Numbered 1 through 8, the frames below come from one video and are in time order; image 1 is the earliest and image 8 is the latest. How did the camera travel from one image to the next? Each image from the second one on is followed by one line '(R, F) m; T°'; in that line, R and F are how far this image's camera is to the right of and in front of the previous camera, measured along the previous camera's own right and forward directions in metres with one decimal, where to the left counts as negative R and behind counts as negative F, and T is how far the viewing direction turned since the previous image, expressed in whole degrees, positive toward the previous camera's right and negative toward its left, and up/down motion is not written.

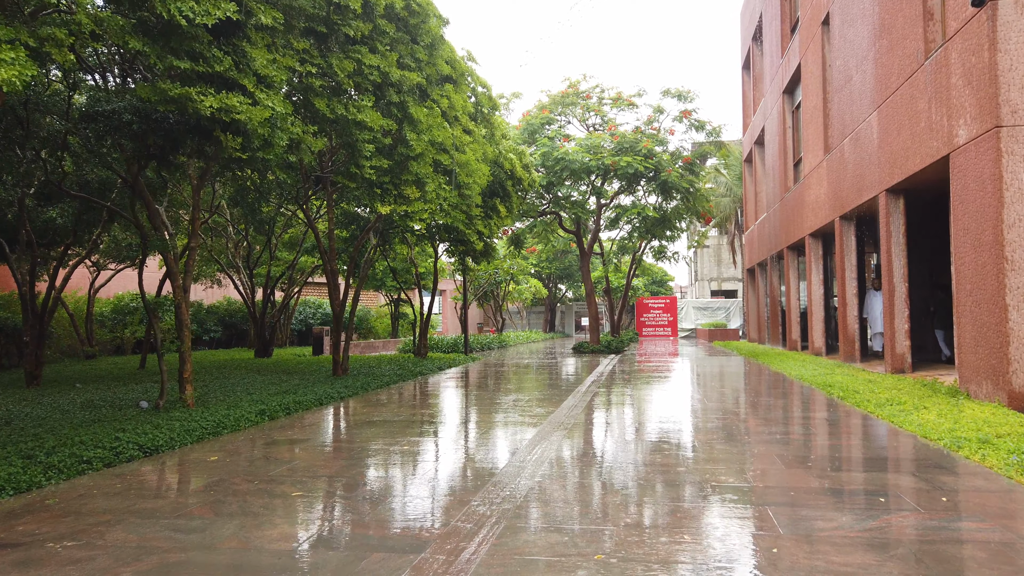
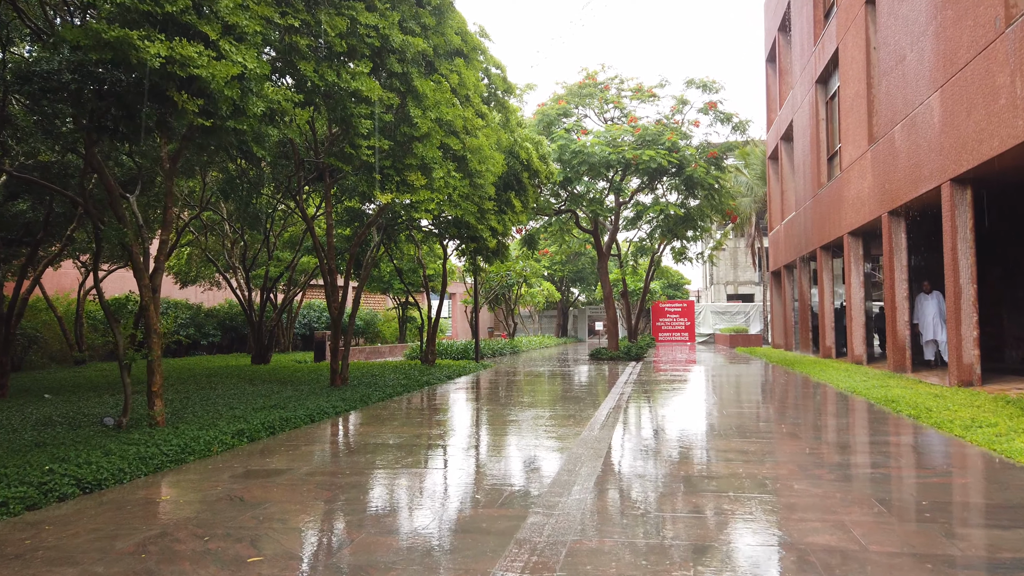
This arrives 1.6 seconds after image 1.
(-0.1, +1.3) m; -1°
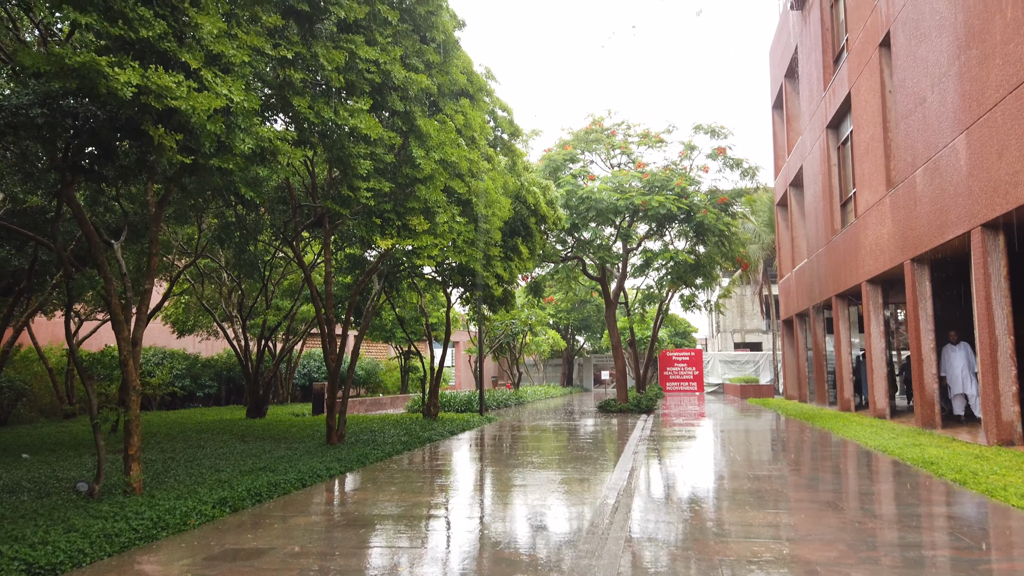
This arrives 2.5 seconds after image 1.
(-0.1, +0.6) m; 0°
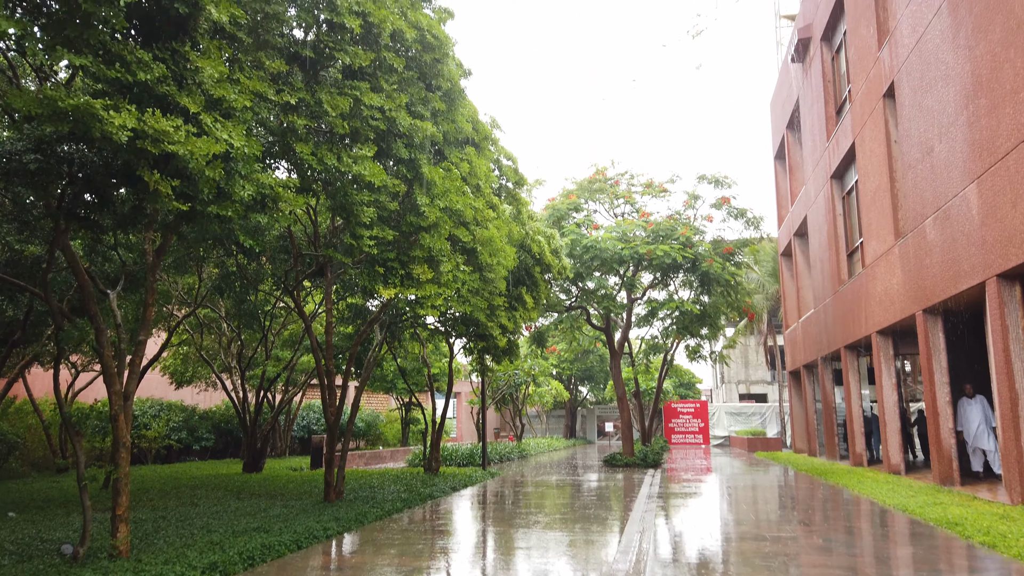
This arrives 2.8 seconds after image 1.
(-0.1, +0.2) m; 0°
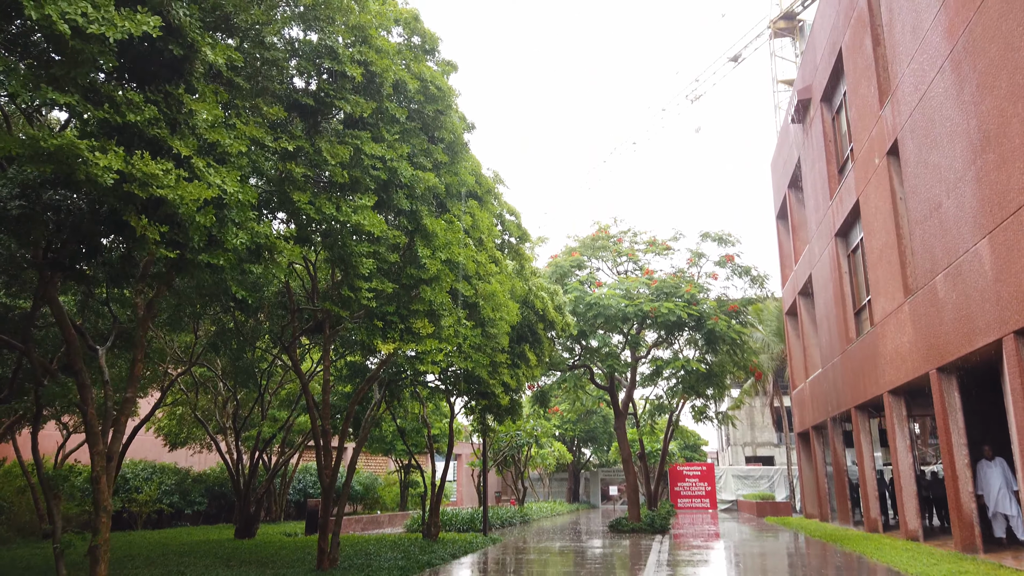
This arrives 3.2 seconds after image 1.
(0.0, +0.3) m; 0°
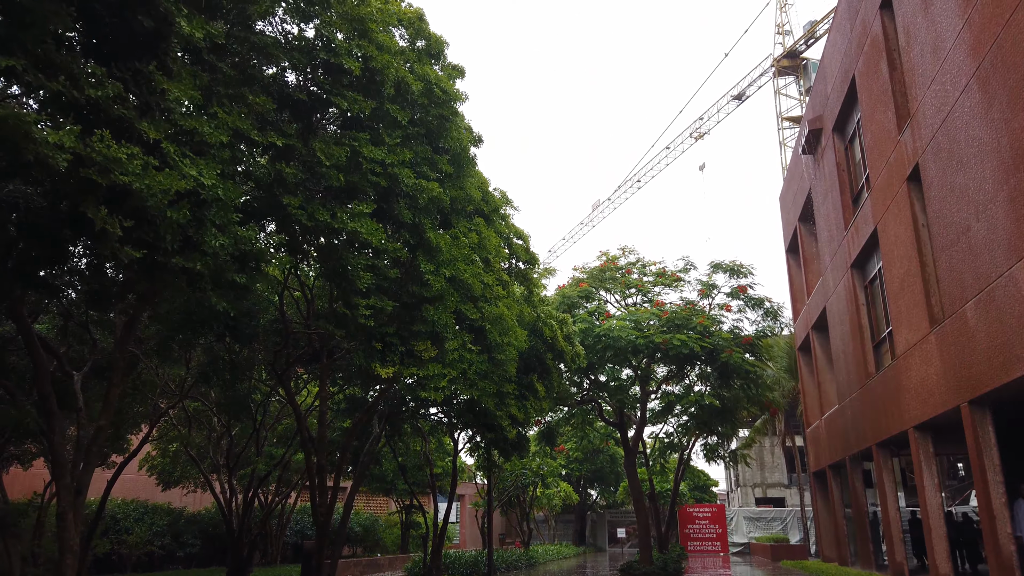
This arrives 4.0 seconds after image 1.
(-0.1, +0.6) m; 0°
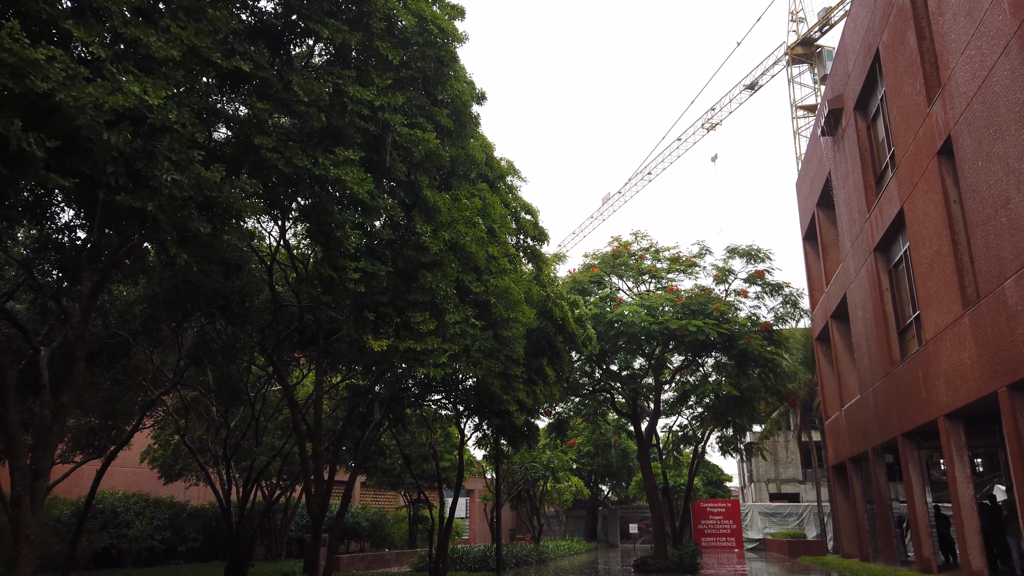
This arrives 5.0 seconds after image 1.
(0.0, +0.7) m; -1°
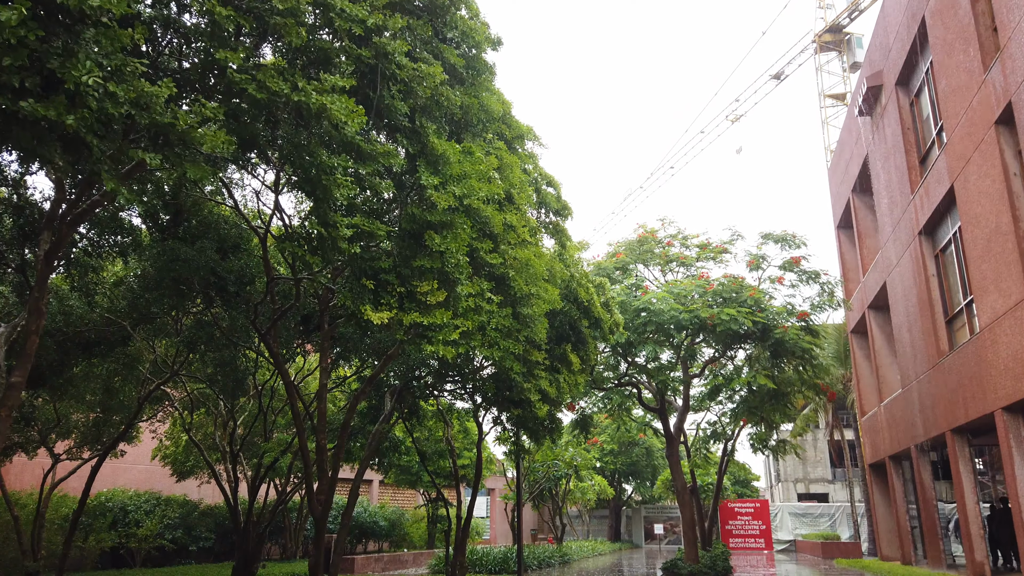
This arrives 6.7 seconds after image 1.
(0.0, +0.9) m; -2°
